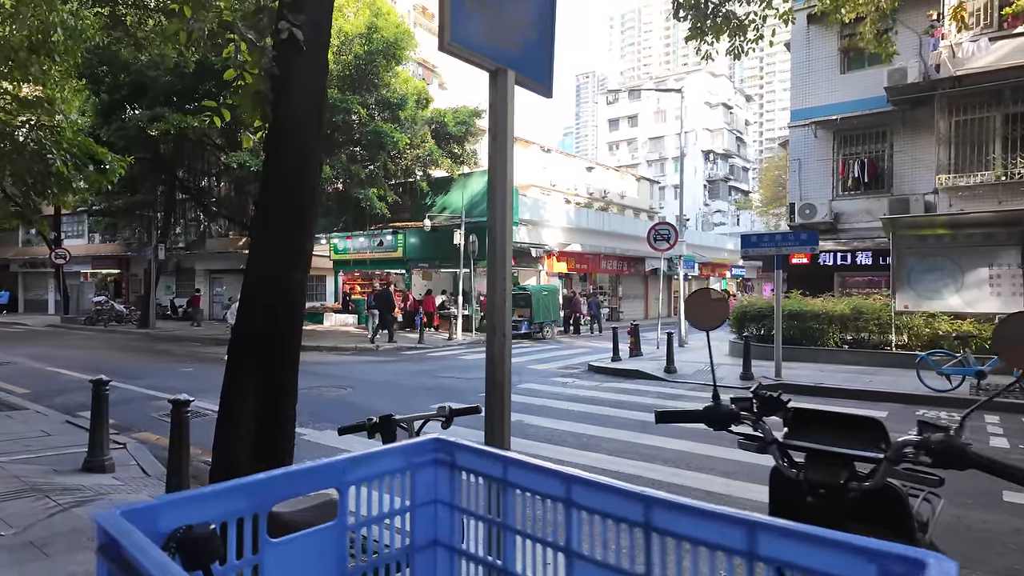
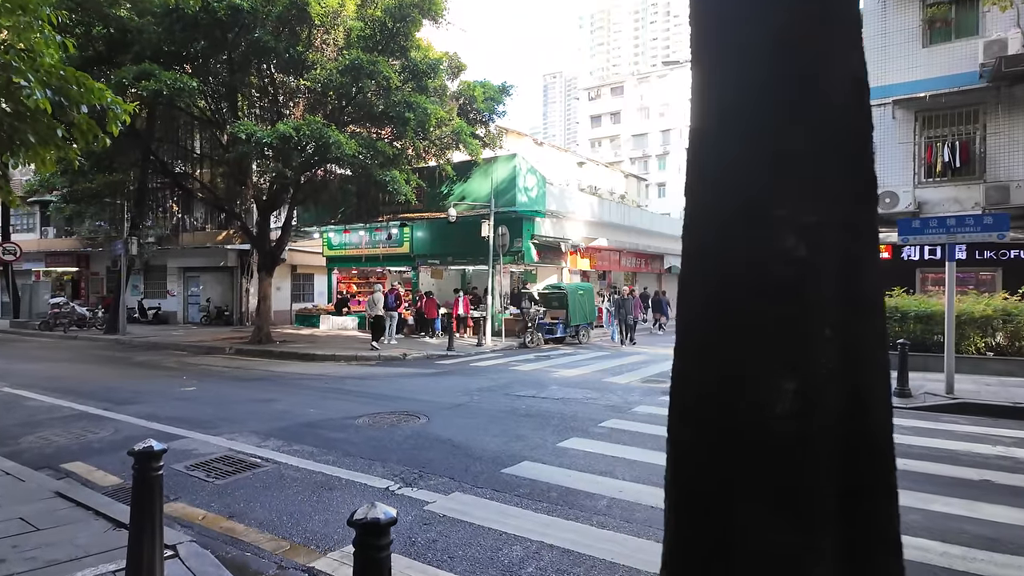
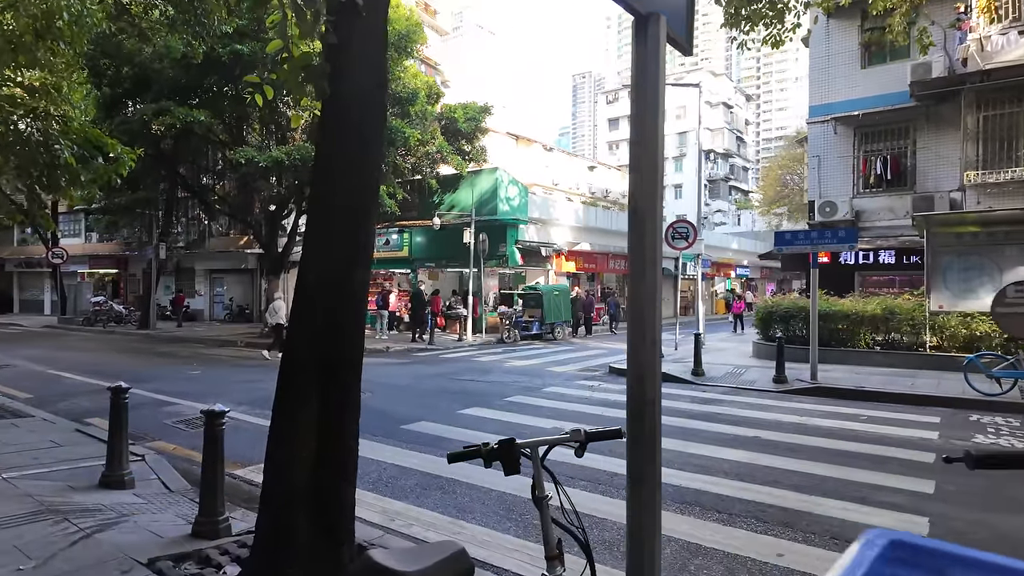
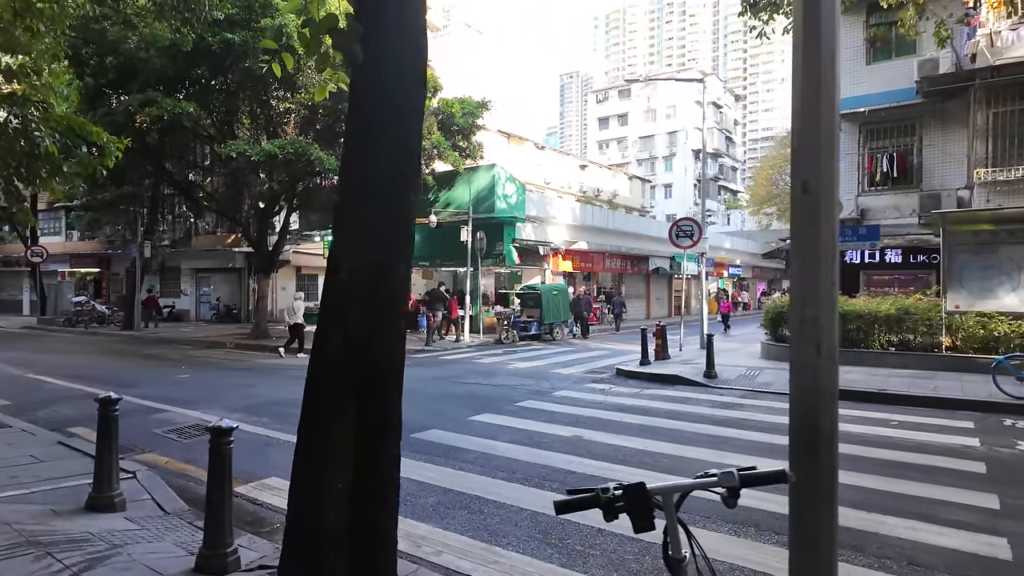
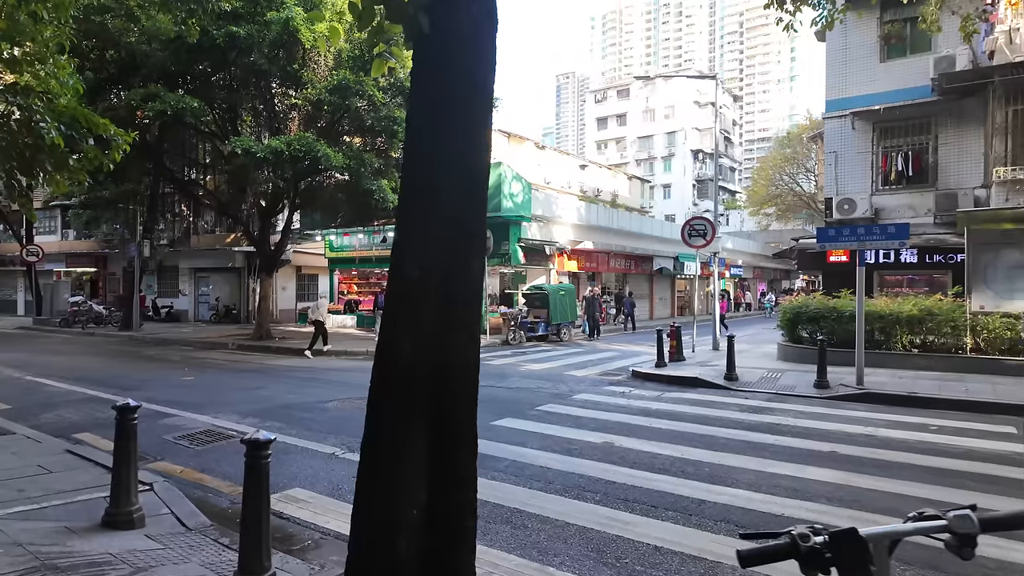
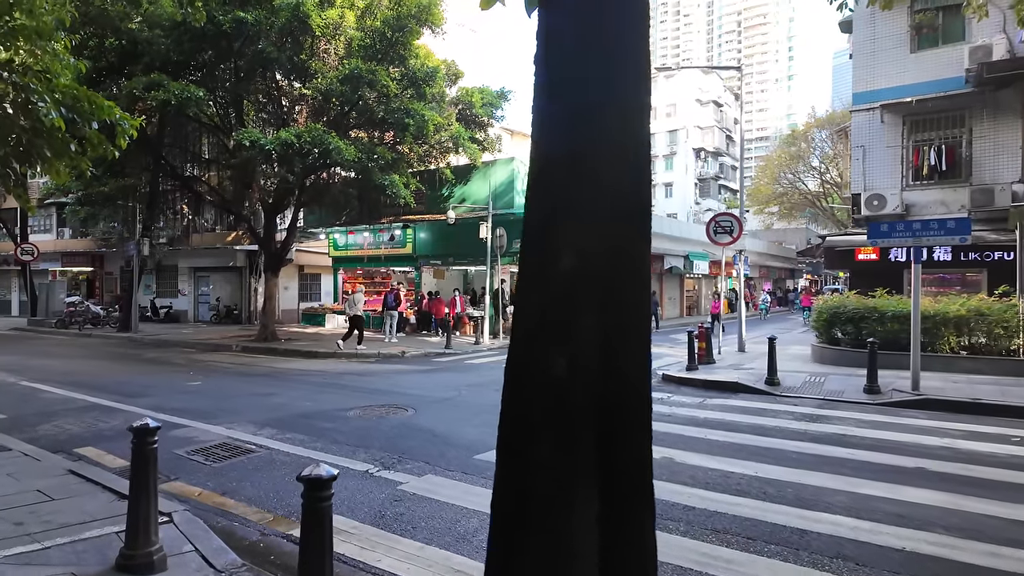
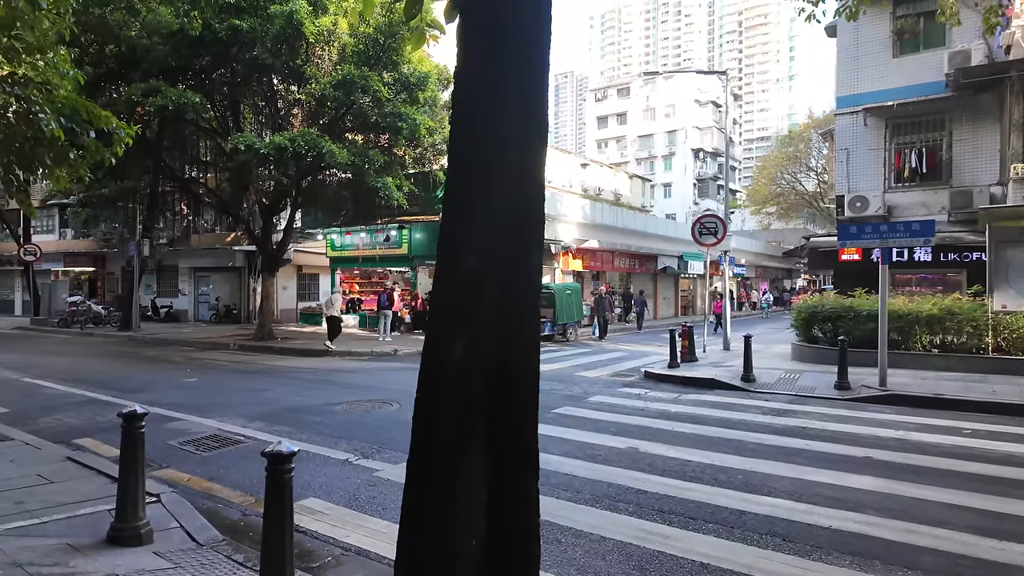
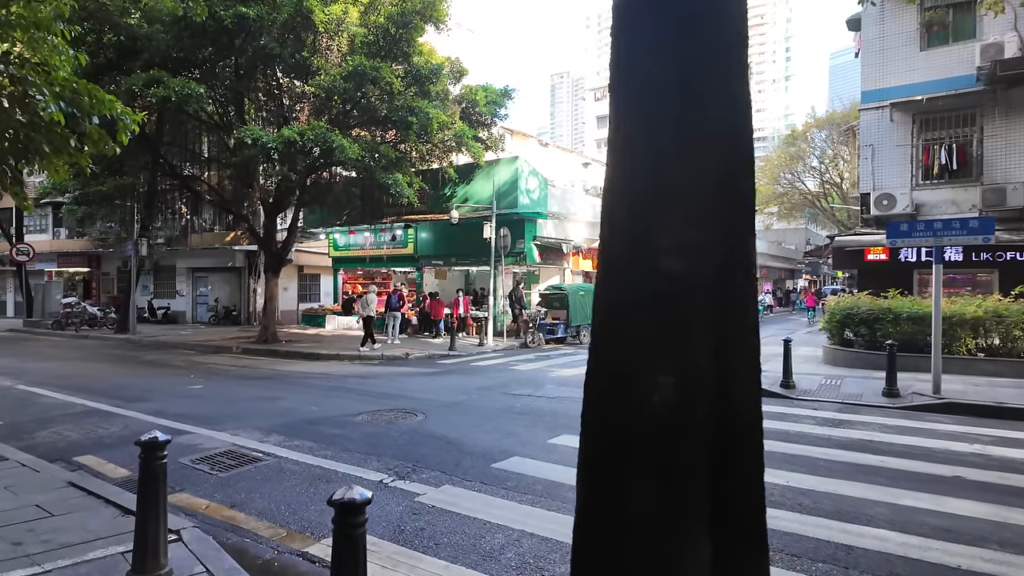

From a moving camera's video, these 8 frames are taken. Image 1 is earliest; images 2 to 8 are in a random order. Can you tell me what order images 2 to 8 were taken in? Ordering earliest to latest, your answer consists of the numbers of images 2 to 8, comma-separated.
3, 4, 5, 7, 6, 8, 2
